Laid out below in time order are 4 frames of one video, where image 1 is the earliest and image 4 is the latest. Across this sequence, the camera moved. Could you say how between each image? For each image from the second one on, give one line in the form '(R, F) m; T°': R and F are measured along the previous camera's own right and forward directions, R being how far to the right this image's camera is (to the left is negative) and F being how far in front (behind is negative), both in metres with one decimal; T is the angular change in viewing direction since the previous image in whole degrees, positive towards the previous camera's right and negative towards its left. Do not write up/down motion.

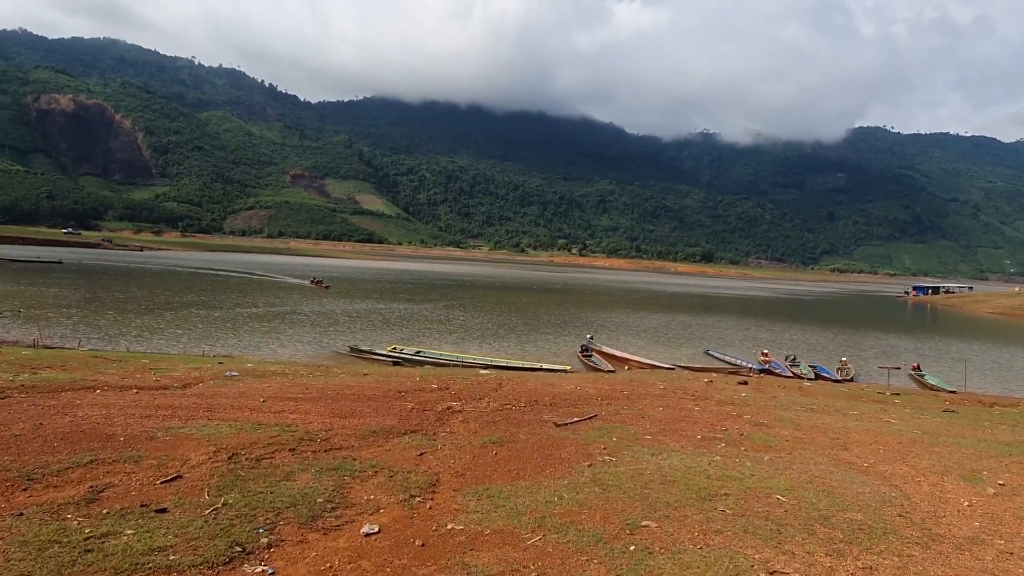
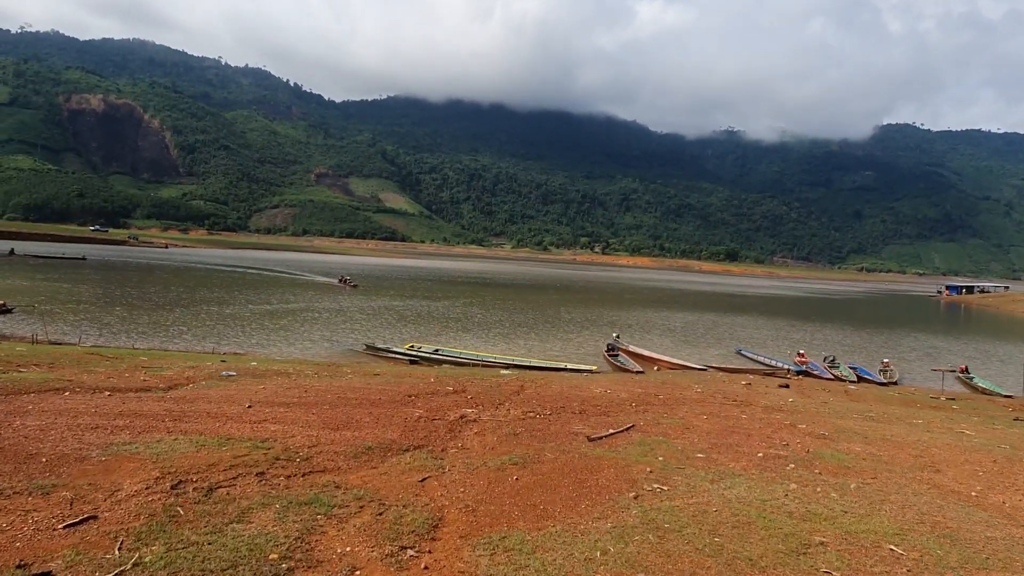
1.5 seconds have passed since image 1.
(-0.1, +2.1) m; -2°
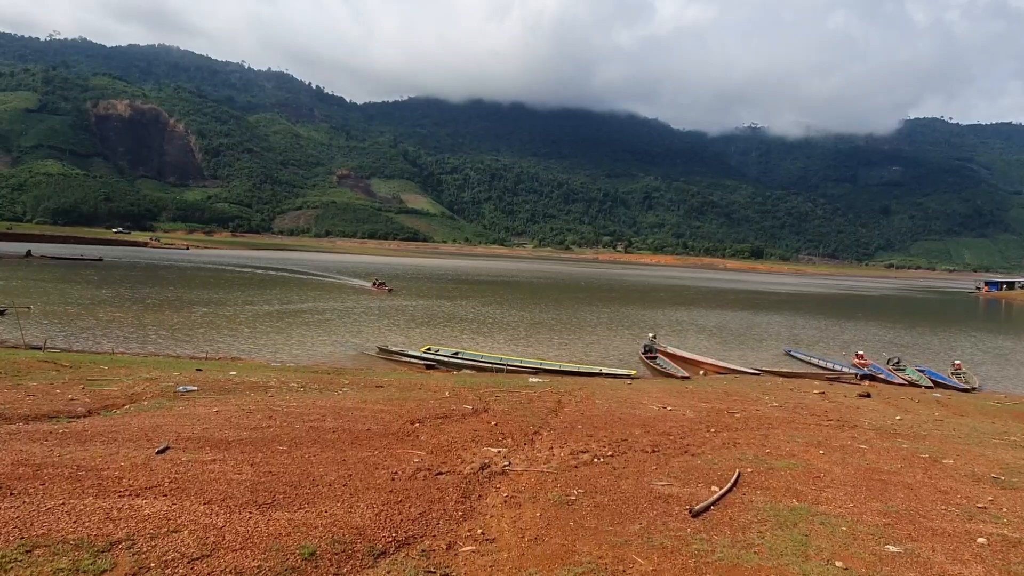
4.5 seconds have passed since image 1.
(-0.3, +4.3) m; -2°
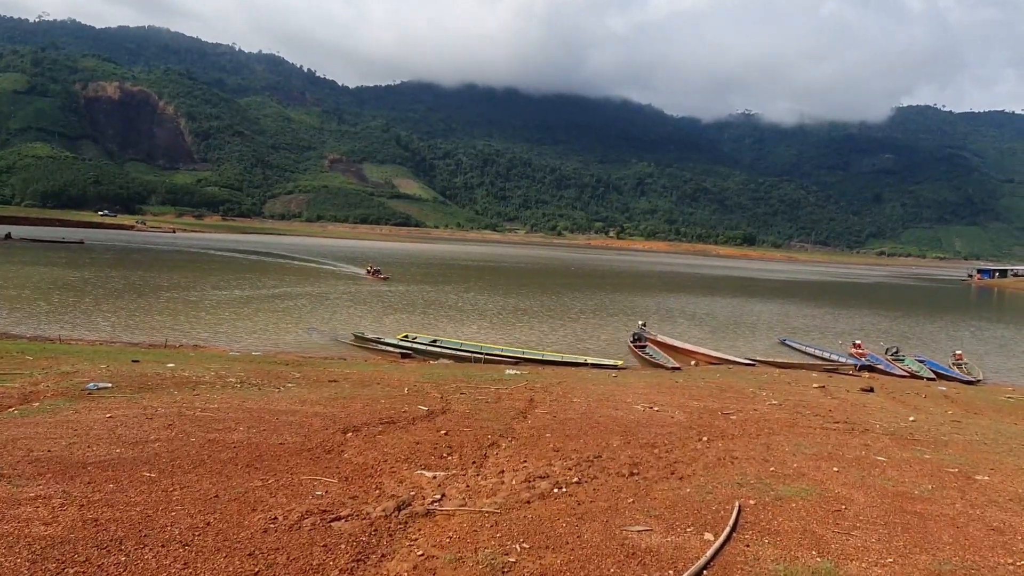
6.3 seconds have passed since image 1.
(+0.6, +2.0) m; +1°
